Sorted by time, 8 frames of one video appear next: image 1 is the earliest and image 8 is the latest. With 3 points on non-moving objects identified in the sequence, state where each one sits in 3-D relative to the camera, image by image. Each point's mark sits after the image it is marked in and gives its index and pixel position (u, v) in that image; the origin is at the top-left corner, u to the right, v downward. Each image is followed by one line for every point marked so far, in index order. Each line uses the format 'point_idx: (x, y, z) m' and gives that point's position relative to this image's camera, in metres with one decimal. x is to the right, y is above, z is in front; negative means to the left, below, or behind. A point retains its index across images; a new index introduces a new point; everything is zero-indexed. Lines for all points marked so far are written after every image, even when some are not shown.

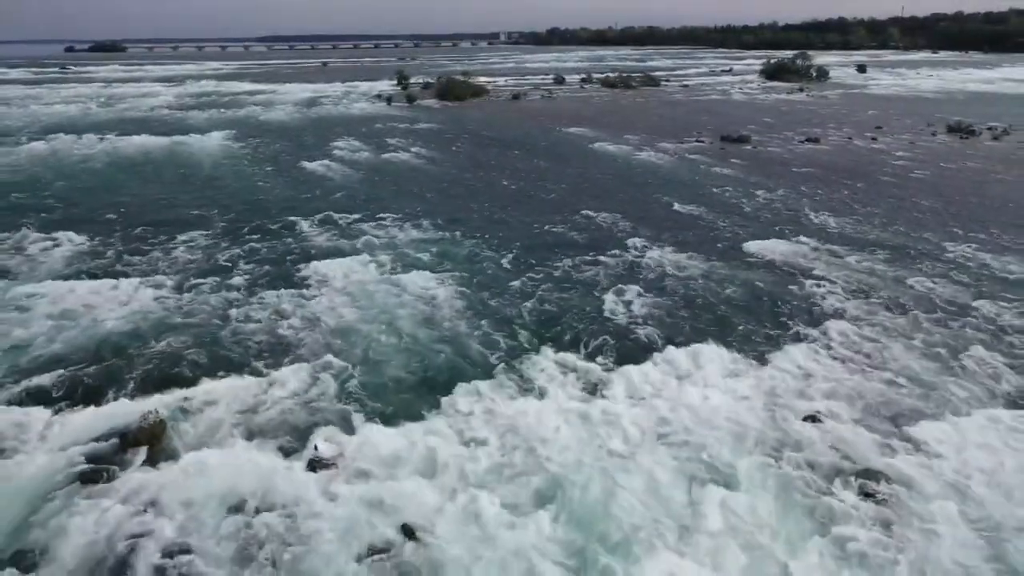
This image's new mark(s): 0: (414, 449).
0: (-0.4, -0.7, +5.0) m
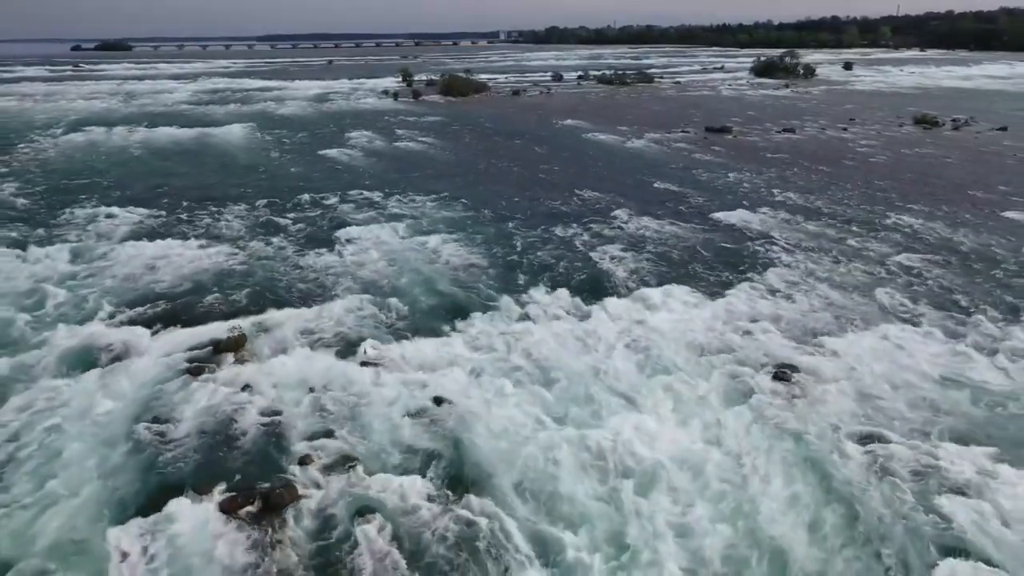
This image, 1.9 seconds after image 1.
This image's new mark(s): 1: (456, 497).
0: (-0.4, -0.4, +6.4) m
1: (-0.2, -0.9, +4.7) m
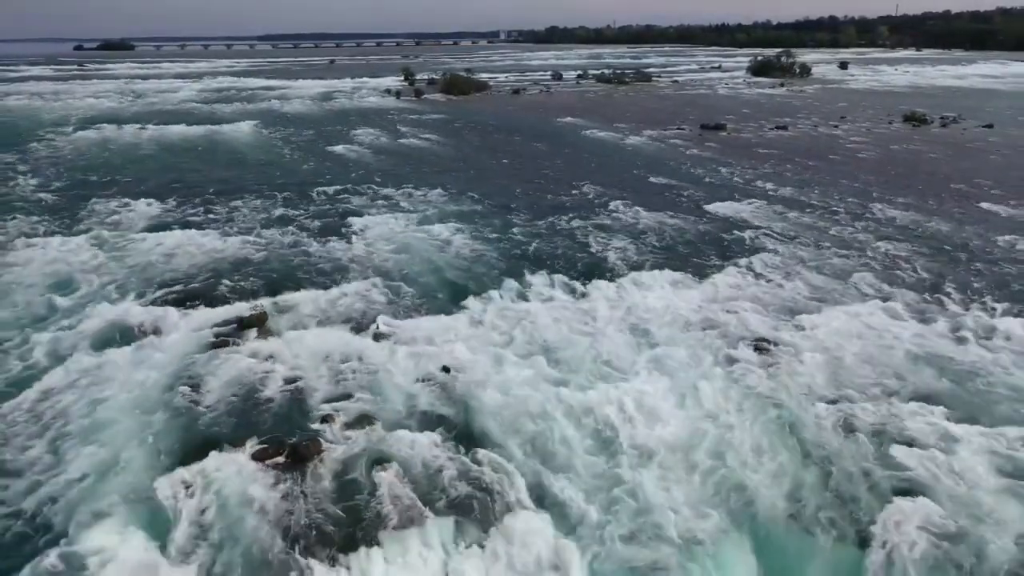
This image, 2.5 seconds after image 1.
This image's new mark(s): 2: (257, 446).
0: (-0.4, -0.2, +7.0) m
1: (-0.2, -0.7, +5.2) m
2: (-1.2, -0.7, +5.1) m
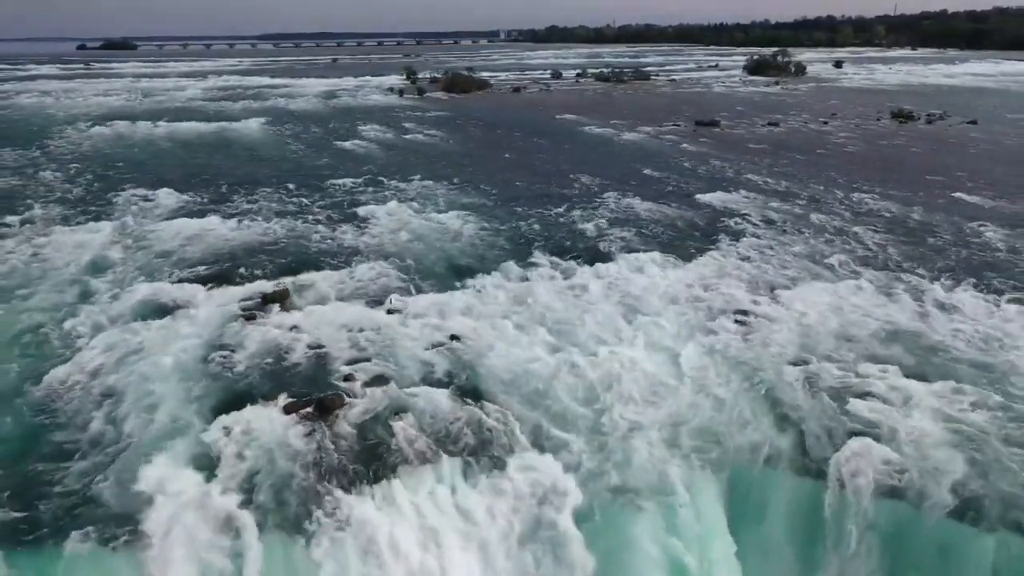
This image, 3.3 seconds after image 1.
0: (-0.4, -0.1, +7.6) m
1: (-0.2, -0.6, +5.9) m
2: (-1.2, -0.6, +5.8) m
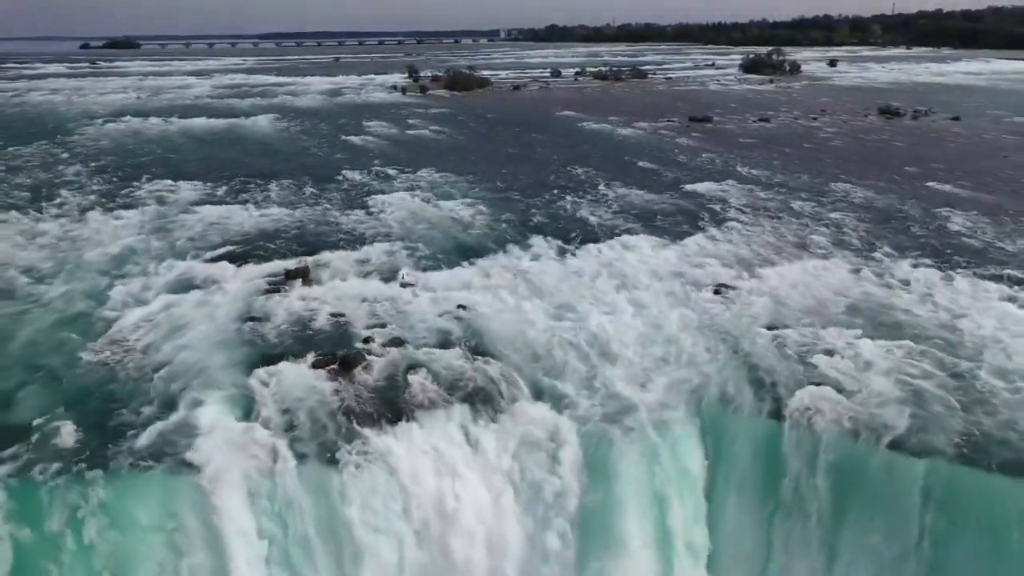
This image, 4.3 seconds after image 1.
0: (-0.4, +0.1, +8.4) m
1: (-0.2, -0.4, +6.6) m
2: (-1.2, -0.4, +6.5) m
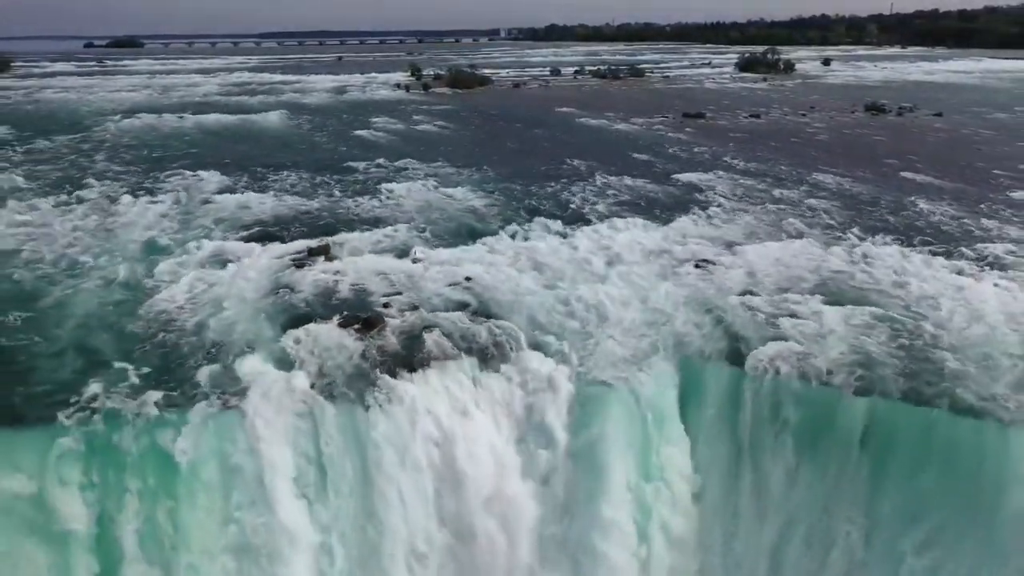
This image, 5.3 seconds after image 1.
0: (-0.4, +0.3, +9.2) m
1: (-0.2, -0.2, +7.5) m
2: (-1.1, -0.2, +7.4) m
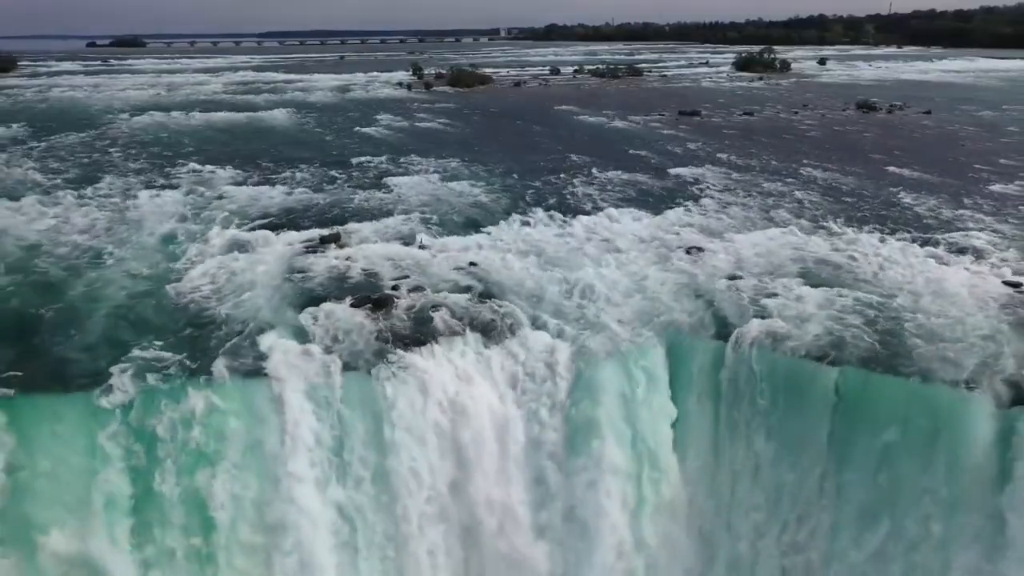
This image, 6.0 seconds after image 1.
0: (-0.4, +0.4, +9.8) m
1: (-0.2, -0.1, +8.0) m
2: (-1.1, -0.1, +7.9) m
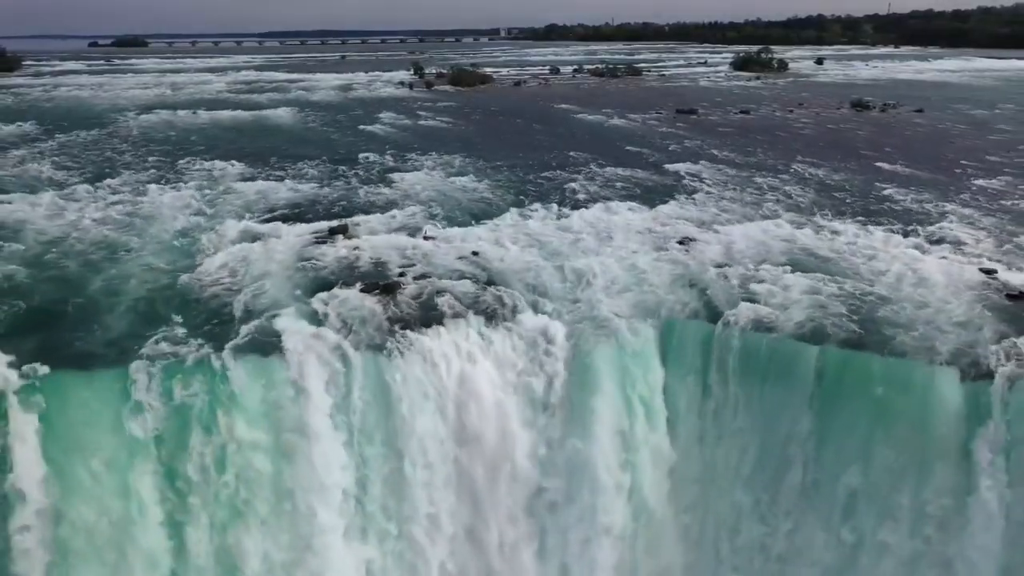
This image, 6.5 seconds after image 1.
0: (-0.4, +0.5, +10.2) m
1: (-0.2, 0.0, +8.4) m
2: (-1.1, 0.0, +8.3) m
